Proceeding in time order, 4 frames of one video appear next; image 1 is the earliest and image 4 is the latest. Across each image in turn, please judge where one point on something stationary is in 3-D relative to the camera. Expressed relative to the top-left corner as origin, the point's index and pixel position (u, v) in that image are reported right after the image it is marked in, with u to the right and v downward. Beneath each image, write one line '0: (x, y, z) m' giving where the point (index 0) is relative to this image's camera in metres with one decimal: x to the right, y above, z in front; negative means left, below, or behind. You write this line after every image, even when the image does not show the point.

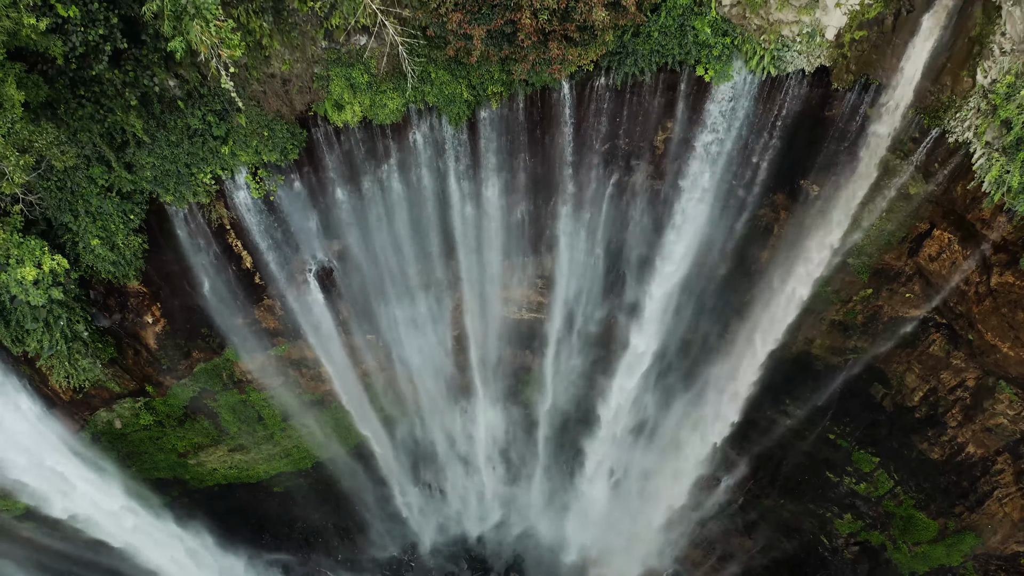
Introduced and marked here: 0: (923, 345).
0: (+7.5, -1.1, +9.9) m
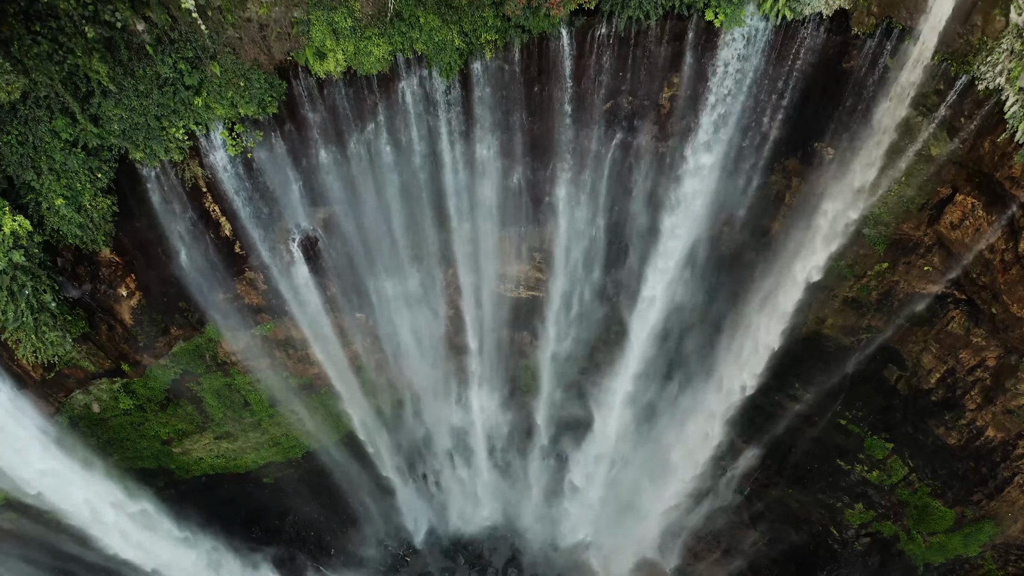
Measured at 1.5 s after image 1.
0: (+7.4, -0.6, +9.3) m
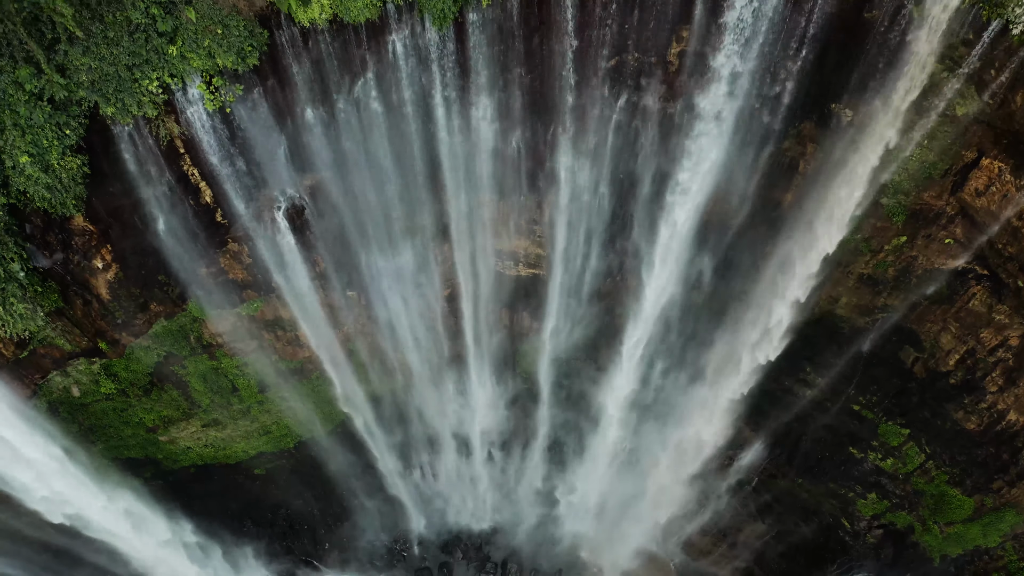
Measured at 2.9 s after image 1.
0: (+7.4, -0.1, +8.8) m
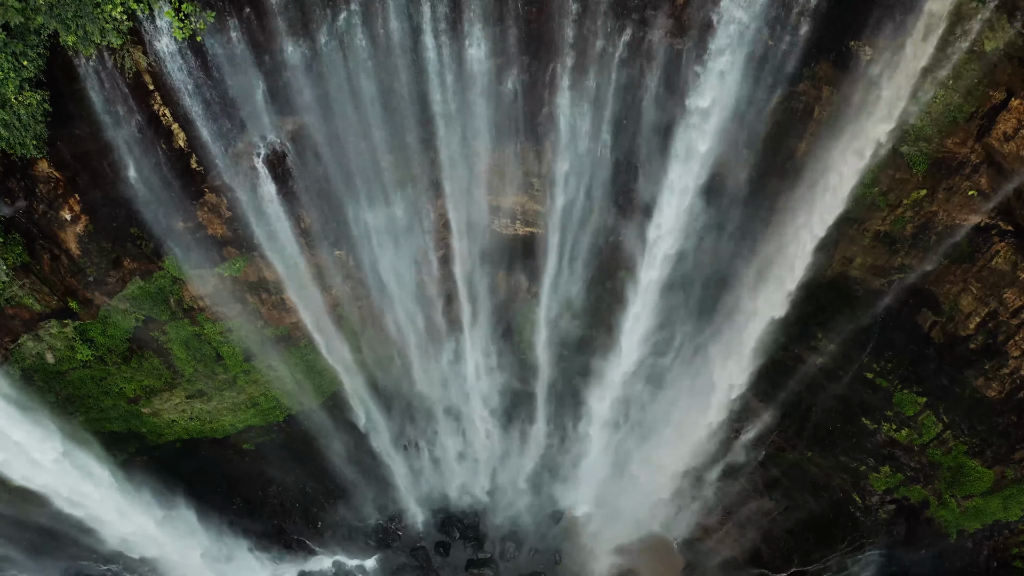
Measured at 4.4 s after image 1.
0: (+7.4, +0.7, +8.2) m
